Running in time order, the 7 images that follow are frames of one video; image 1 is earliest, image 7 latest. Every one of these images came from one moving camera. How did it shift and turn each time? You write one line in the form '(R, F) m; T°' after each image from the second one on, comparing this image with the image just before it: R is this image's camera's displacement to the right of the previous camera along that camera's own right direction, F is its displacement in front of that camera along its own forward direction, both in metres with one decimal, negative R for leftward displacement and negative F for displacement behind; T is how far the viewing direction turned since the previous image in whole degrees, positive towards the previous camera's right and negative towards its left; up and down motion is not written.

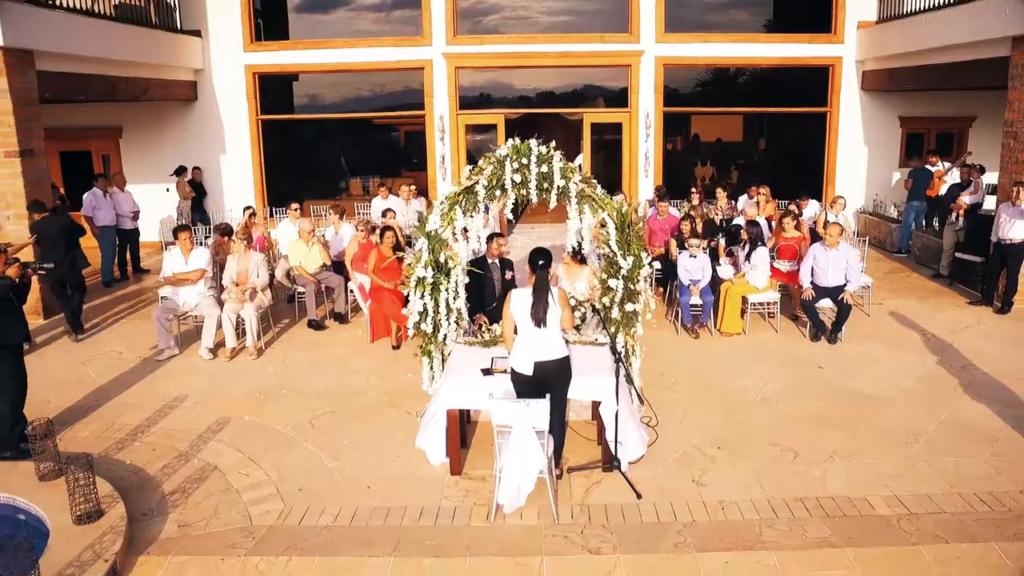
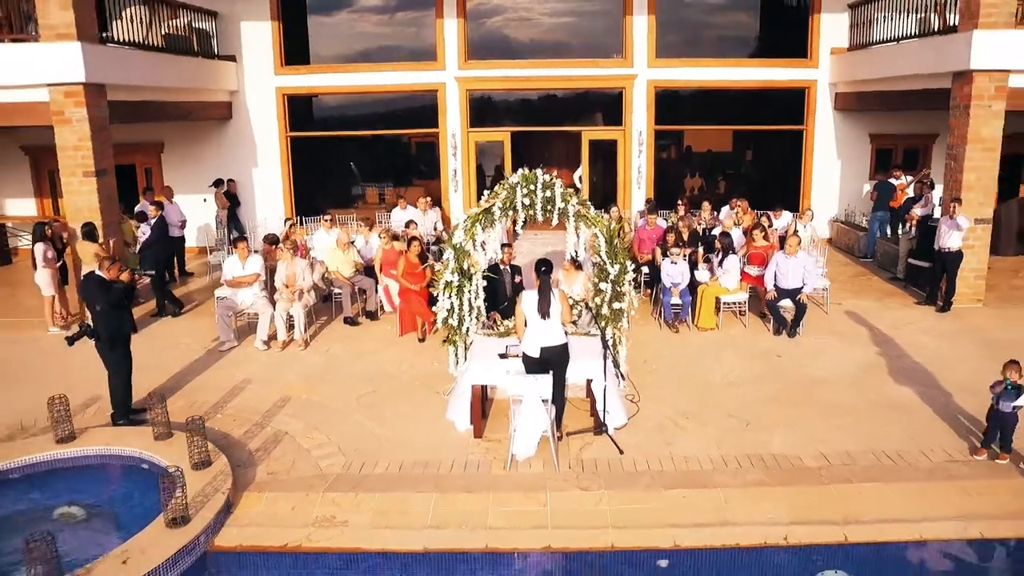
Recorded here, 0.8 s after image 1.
(-0.1, -1.3) m; 0°
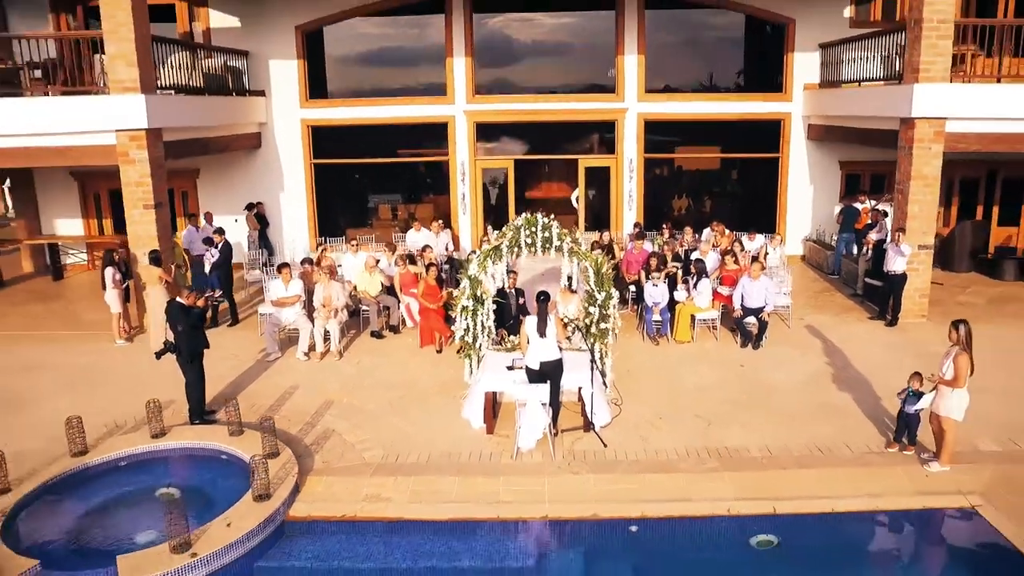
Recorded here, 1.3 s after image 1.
(0.0, -1.5) m; 0°
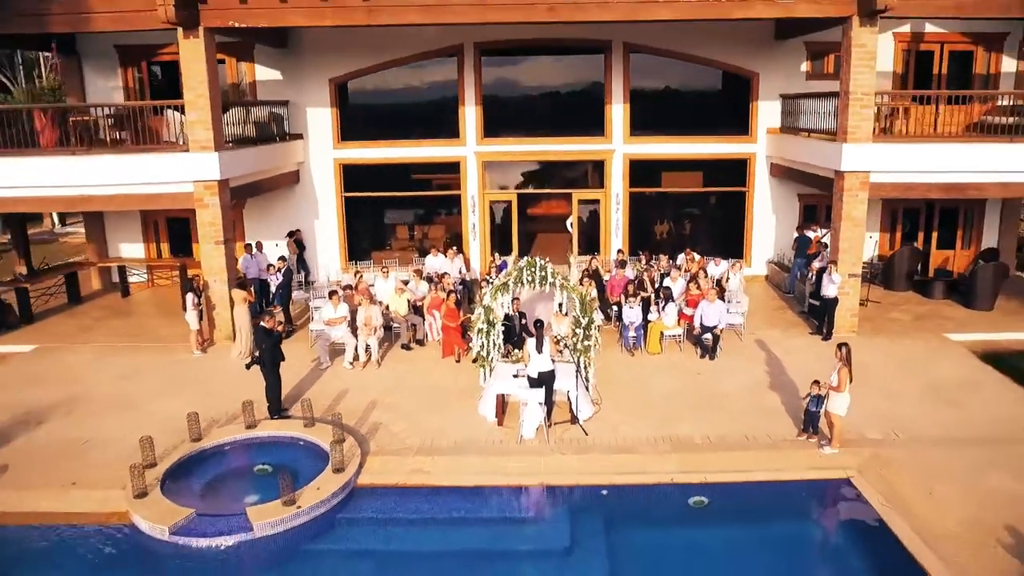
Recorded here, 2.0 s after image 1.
(0.0, -2.5) m; 0°
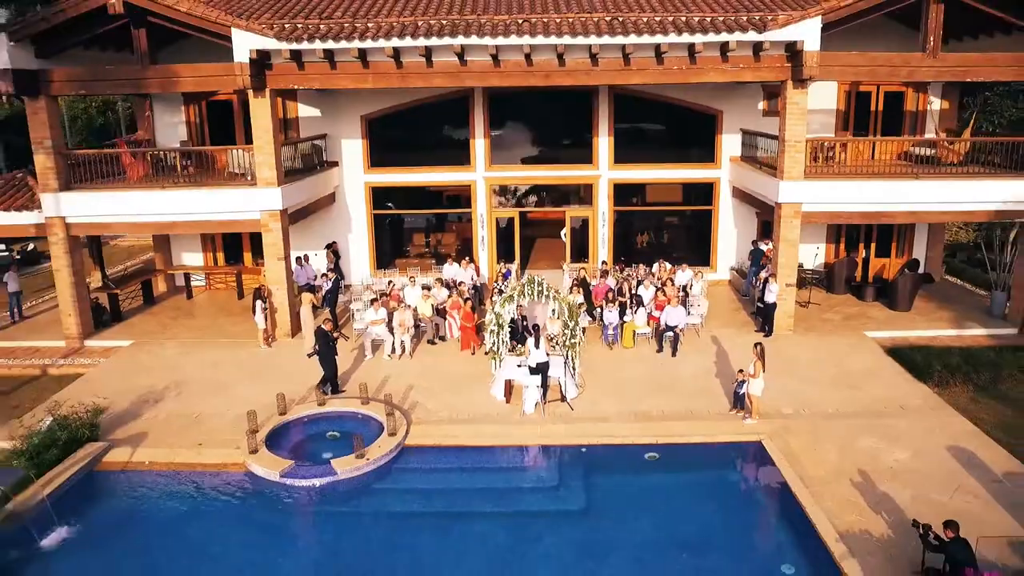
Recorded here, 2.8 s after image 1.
(-0.1, -3.4) m; 0°
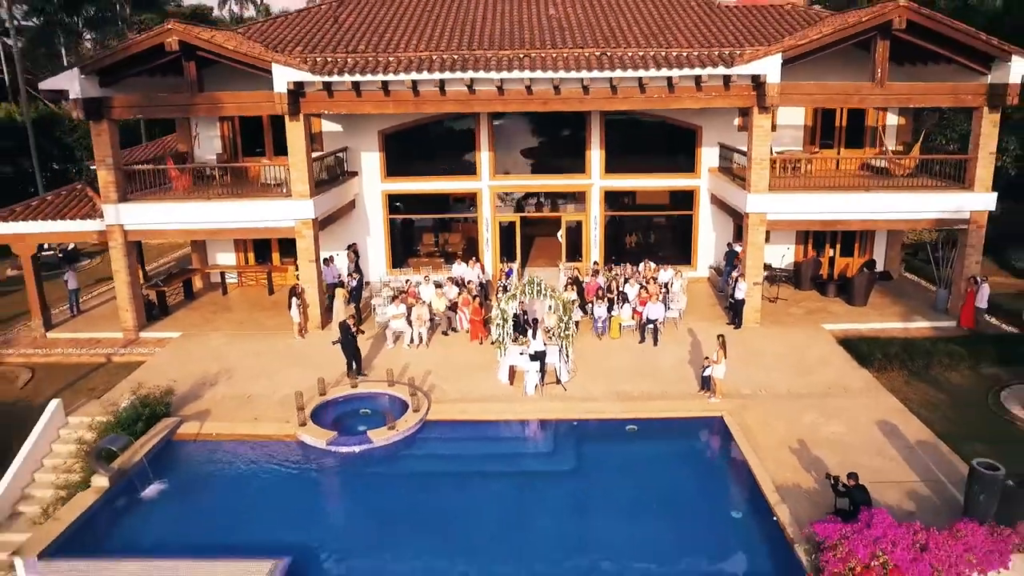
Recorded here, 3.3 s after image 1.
(-0.1, -2.5) m; 0°
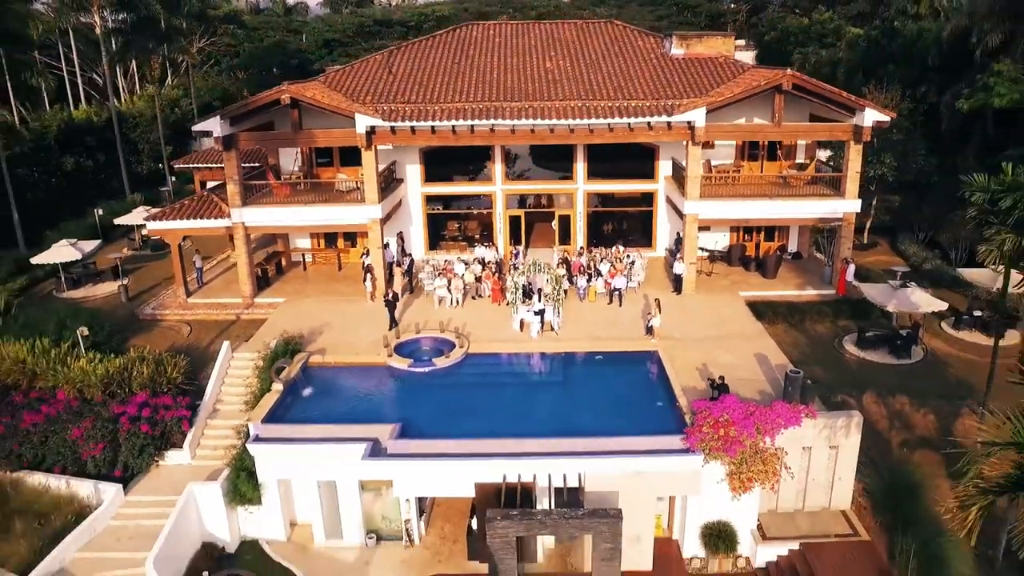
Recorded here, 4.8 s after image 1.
(-0.4, -8.1) m; 0°
